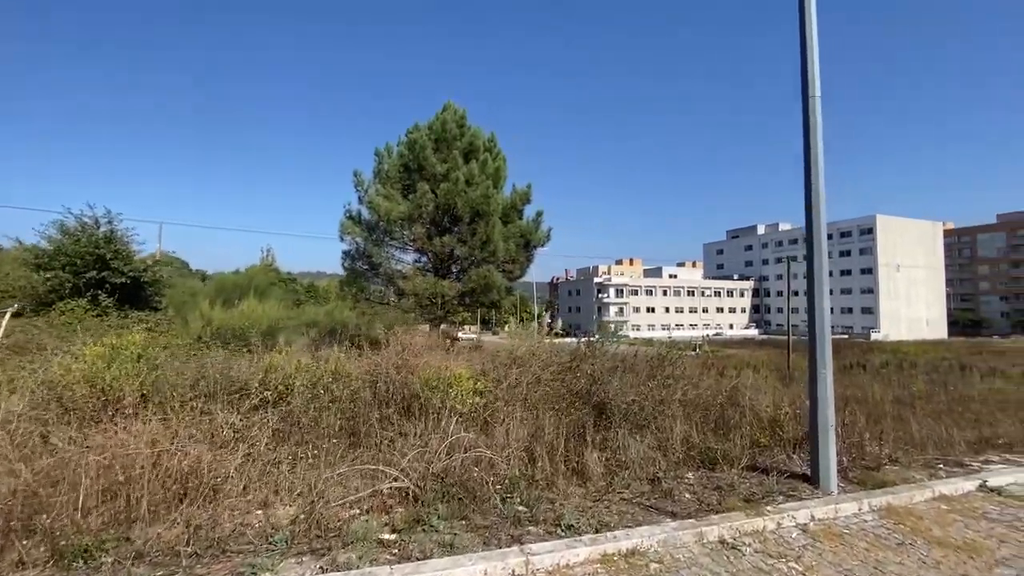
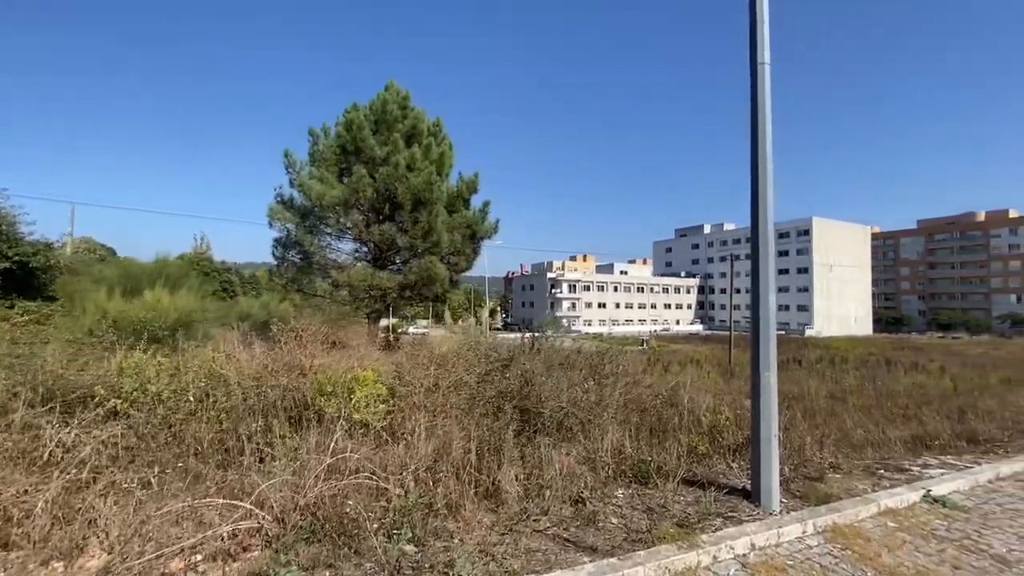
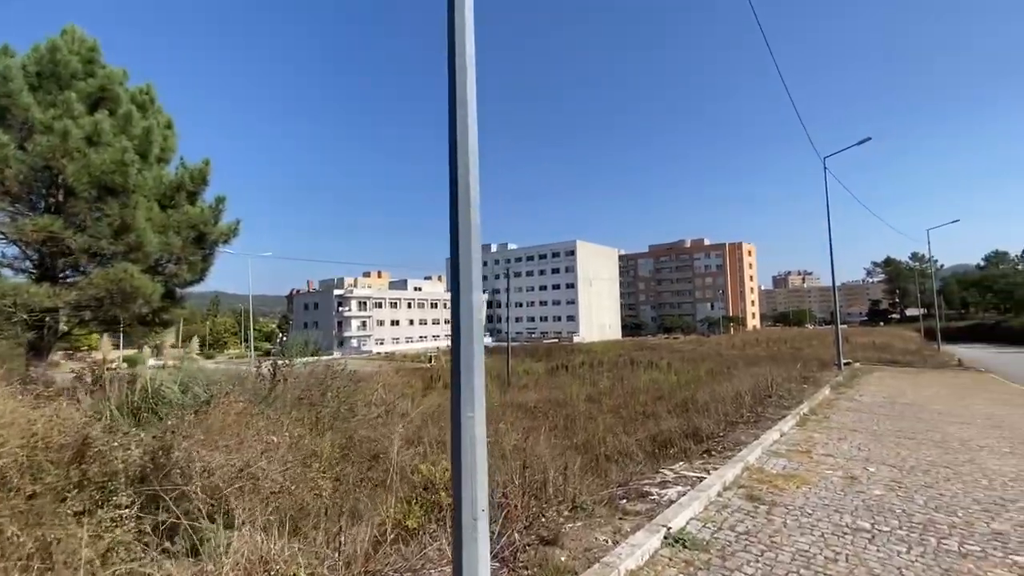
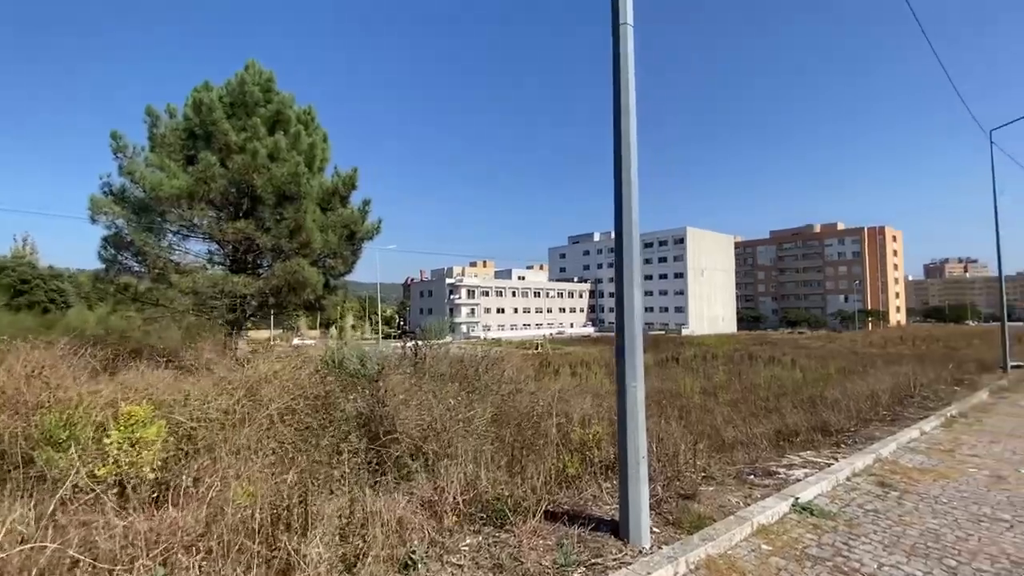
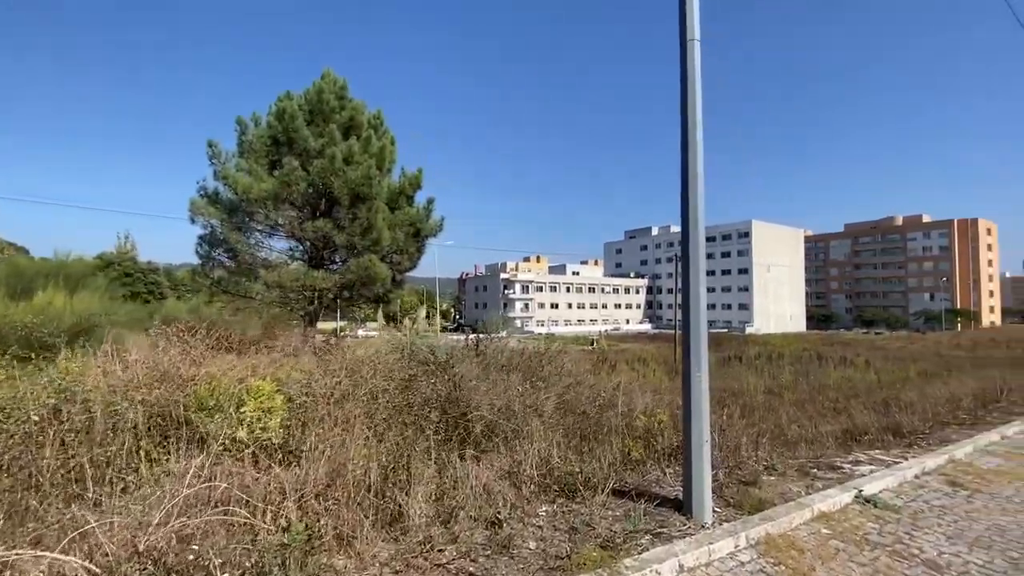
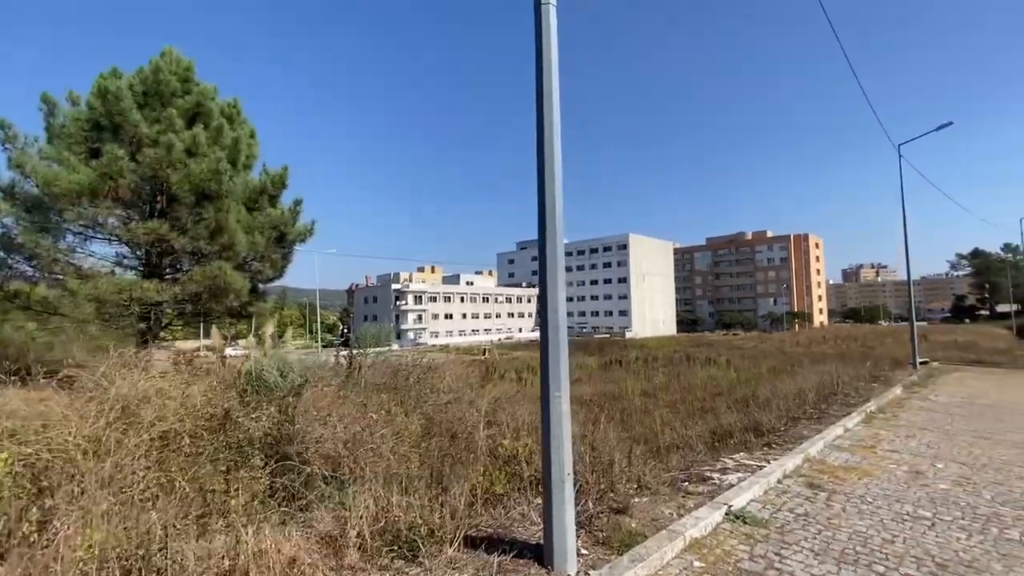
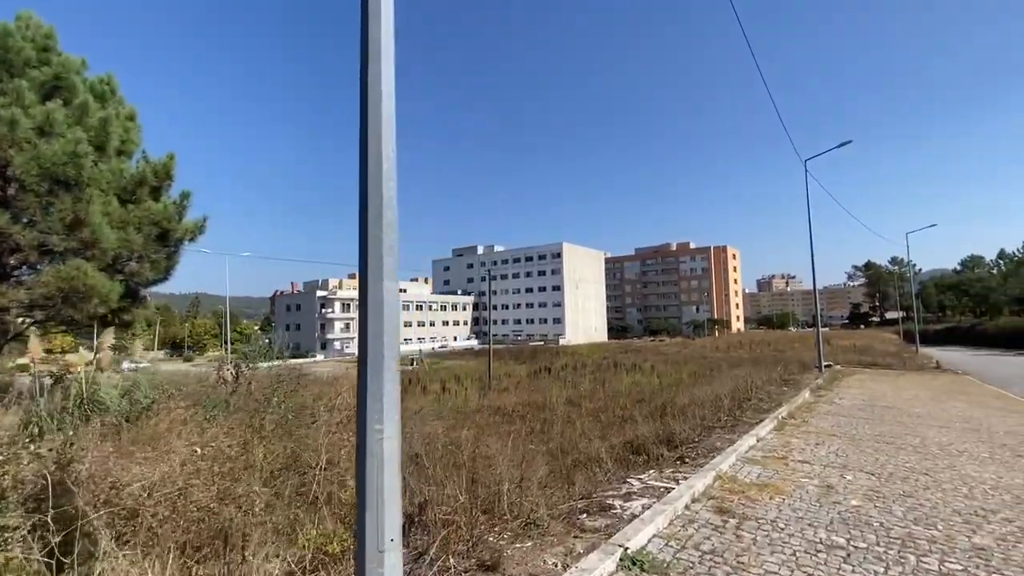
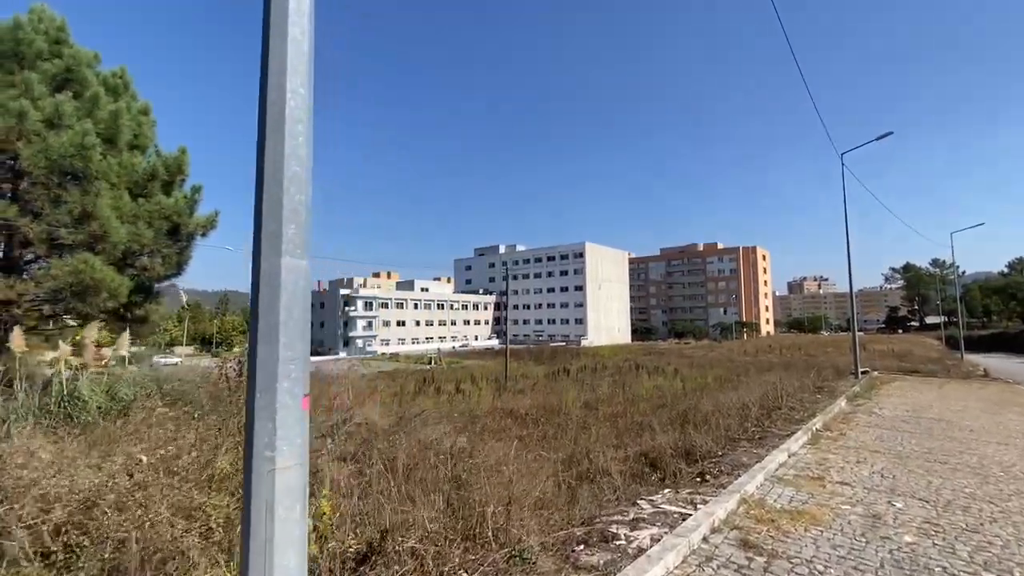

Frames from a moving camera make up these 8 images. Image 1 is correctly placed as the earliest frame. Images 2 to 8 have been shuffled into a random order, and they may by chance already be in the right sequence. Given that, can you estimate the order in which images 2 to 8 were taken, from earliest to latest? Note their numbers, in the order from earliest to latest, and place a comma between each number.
2, 5, 4, 6, 3, 7, 8
